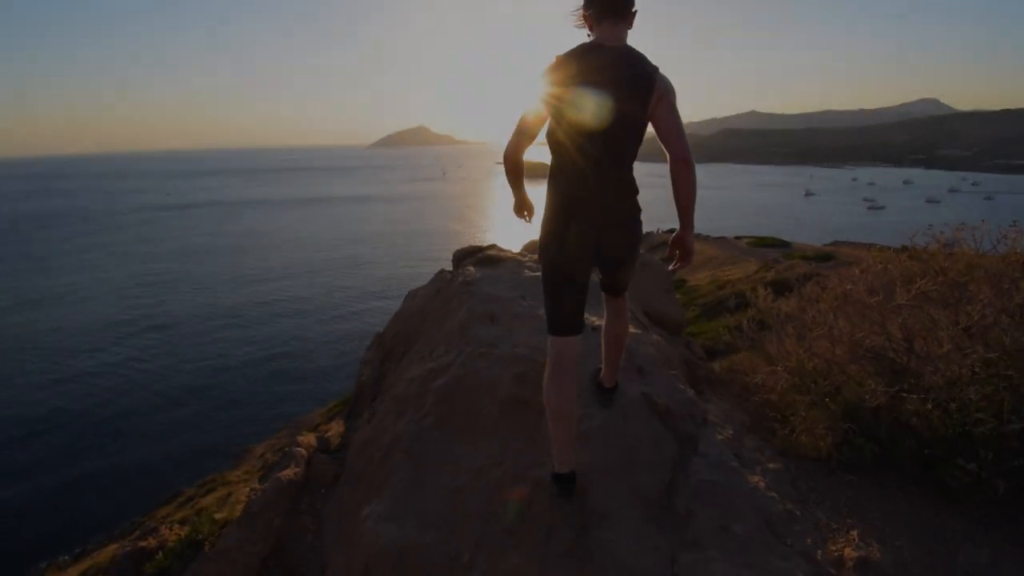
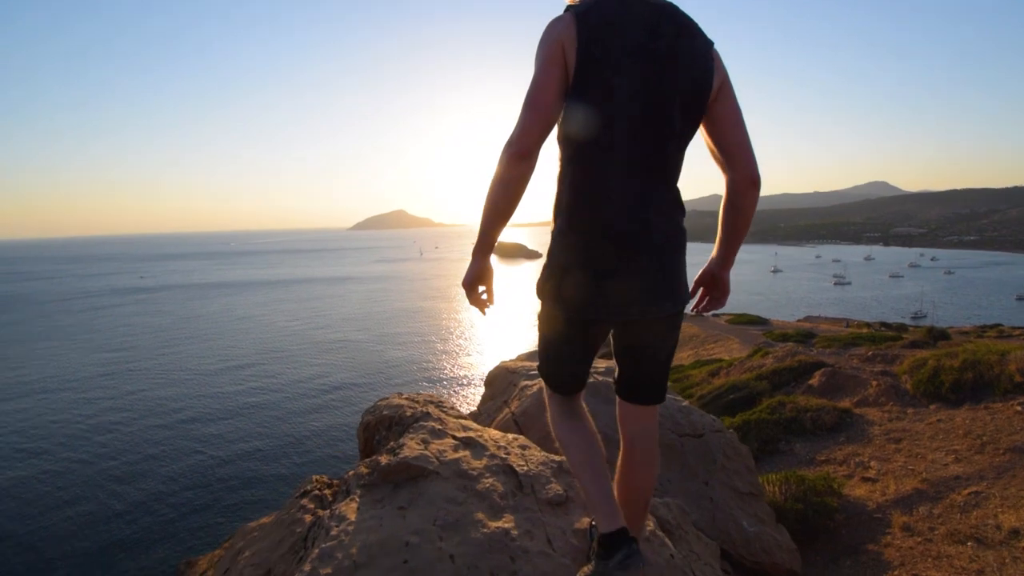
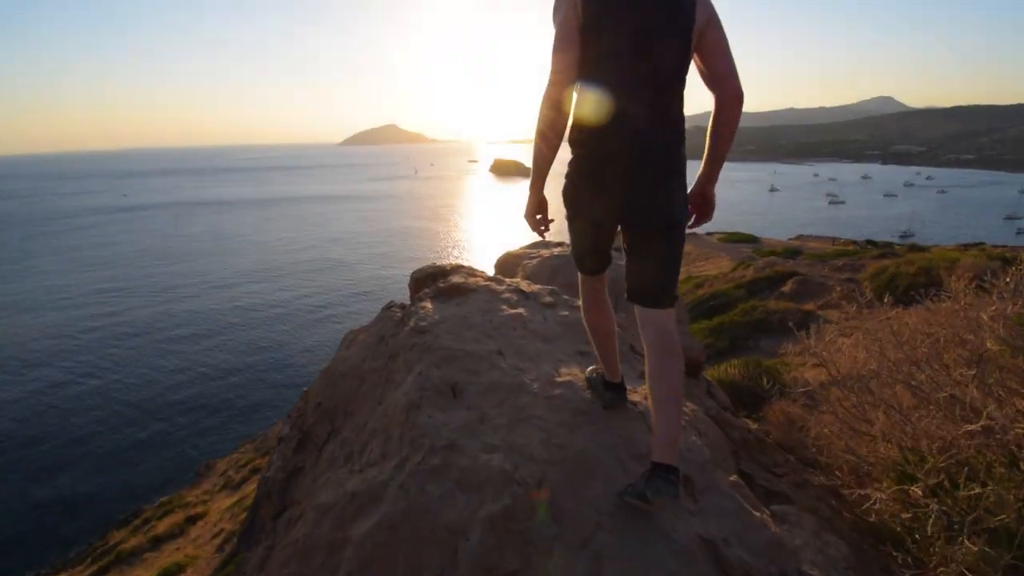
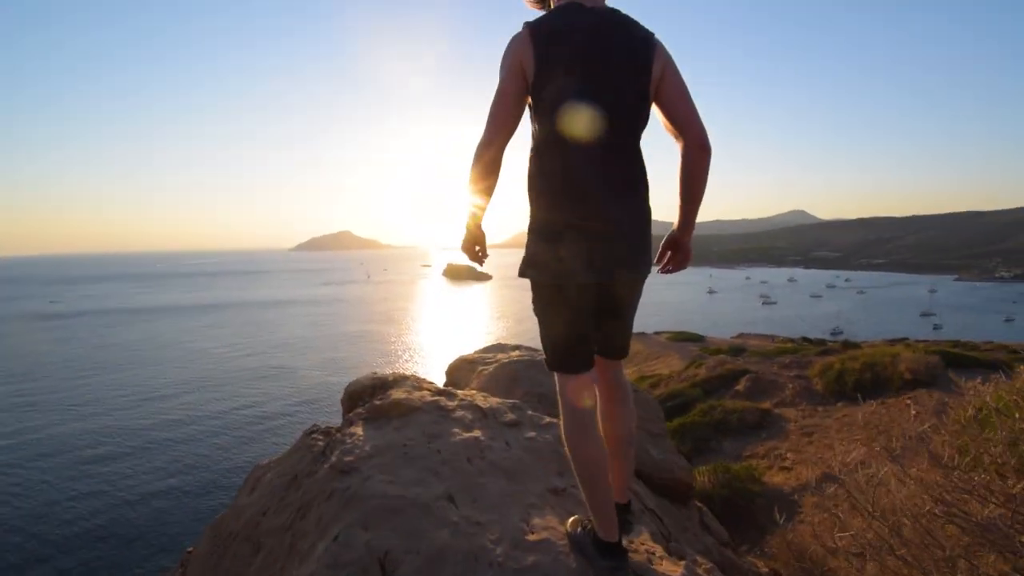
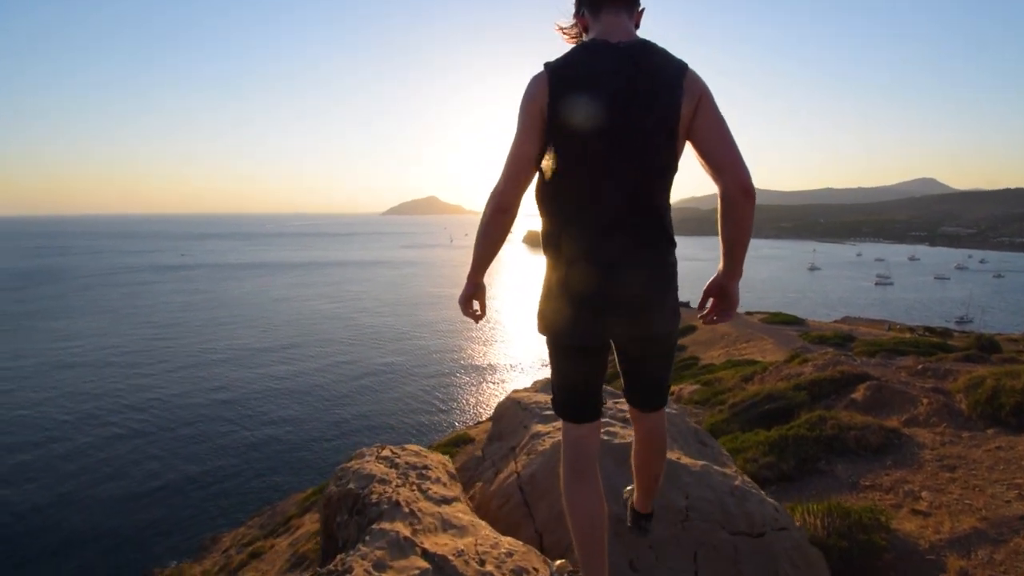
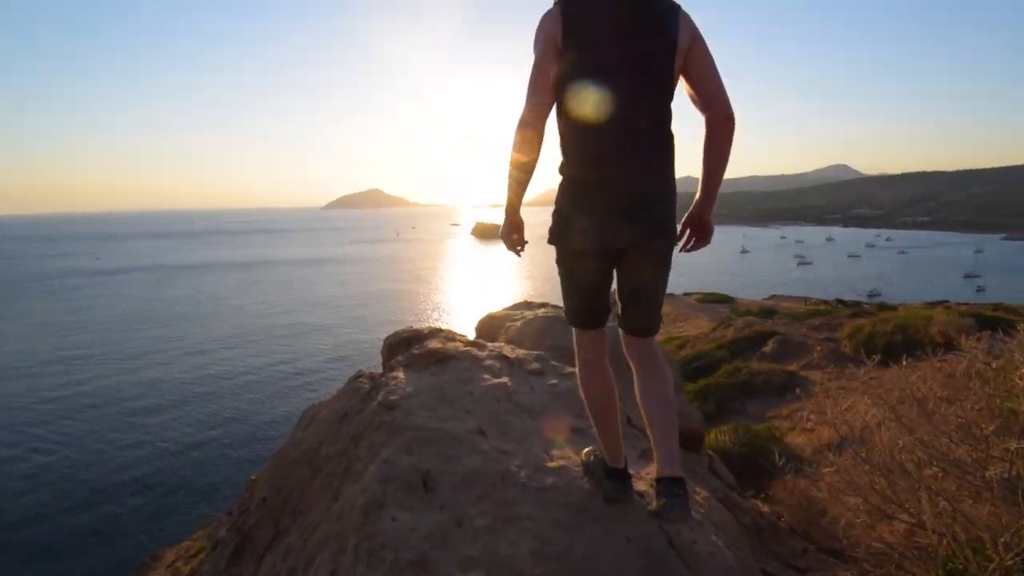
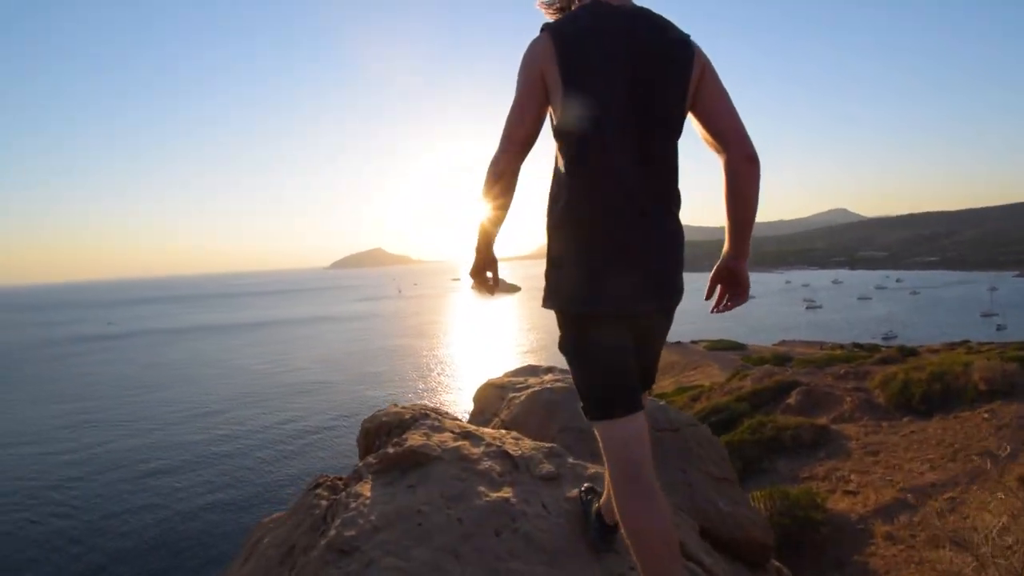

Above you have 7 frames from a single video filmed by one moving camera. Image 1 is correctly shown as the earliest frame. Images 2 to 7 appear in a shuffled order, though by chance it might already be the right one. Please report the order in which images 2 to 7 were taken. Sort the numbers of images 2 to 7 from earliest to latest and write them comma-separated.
3, 6, 4, 7, 2, 5
